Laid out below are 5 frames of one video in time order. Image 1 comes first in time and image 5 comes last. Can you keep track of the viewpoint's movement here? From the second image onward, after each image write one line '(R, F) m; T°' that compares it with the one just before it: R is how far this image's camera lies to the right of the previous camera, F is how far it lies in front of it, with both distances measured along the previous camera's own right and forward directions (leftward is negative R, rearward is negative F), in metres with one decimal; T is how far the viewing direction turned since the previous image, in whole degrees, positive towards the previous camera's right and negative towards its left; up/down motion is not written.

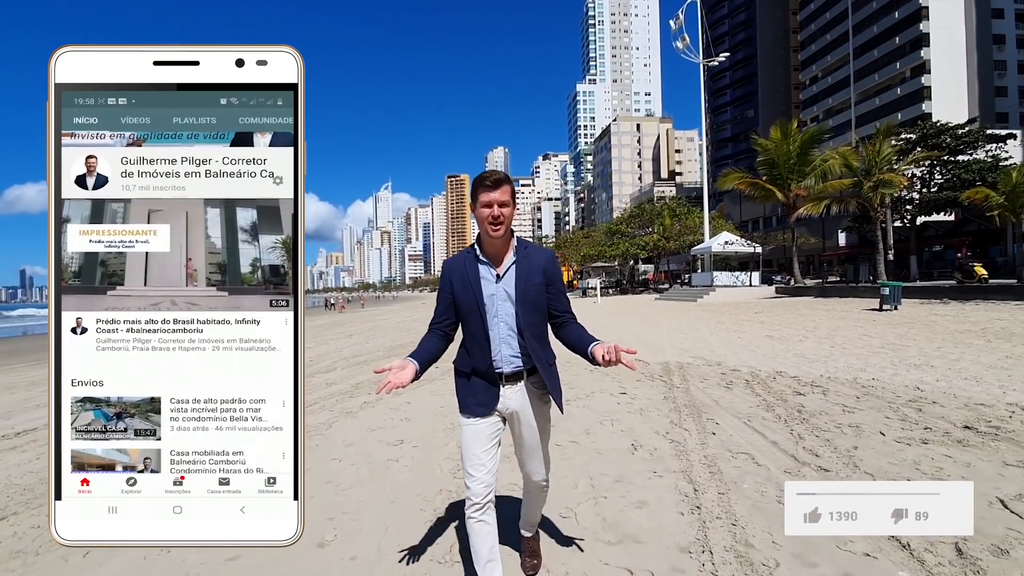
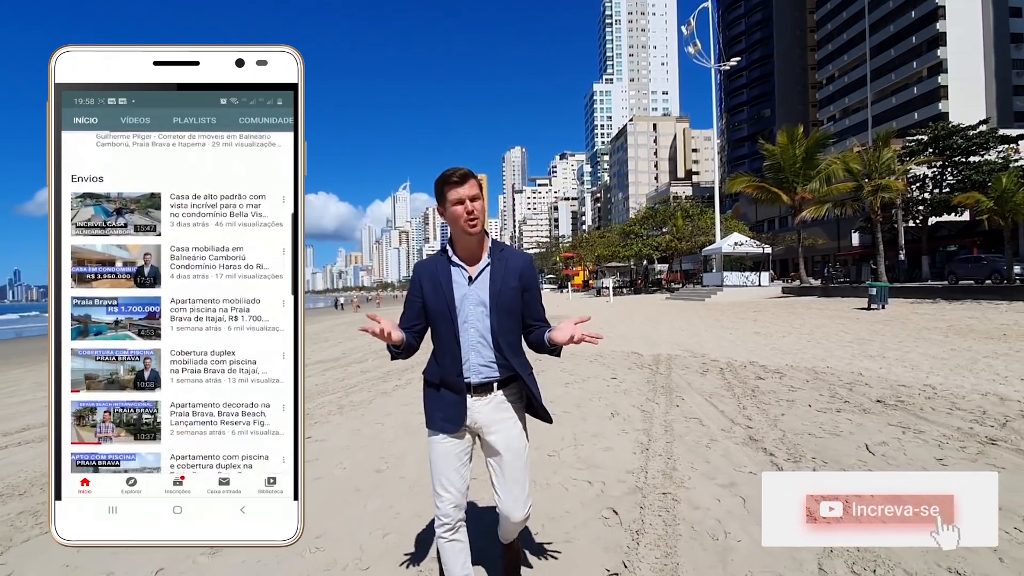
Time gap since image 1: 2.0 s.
(+0.1, -1.3) m; -2°
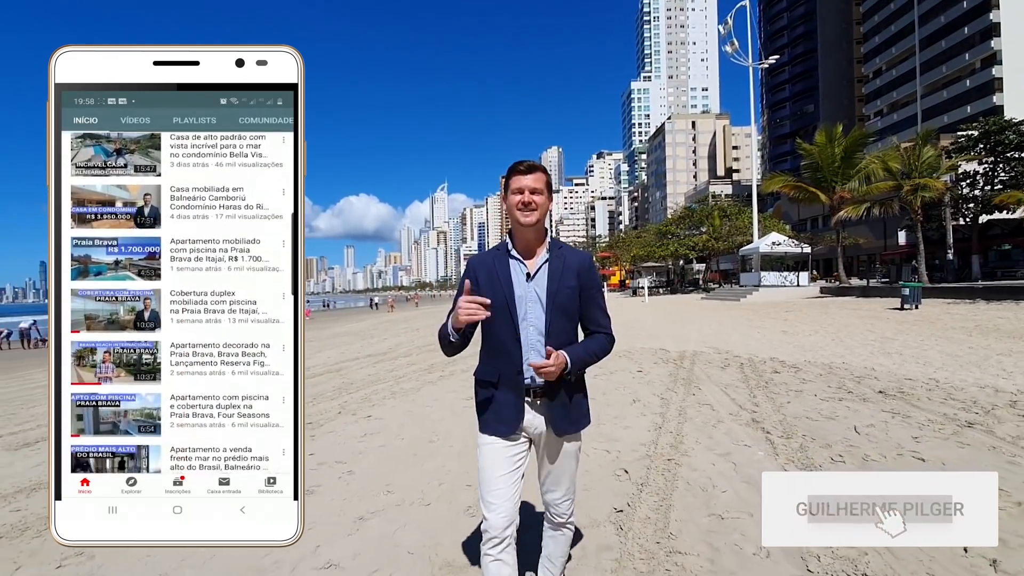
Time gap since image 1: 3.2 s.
(+0.1, -0.8) m; -4°
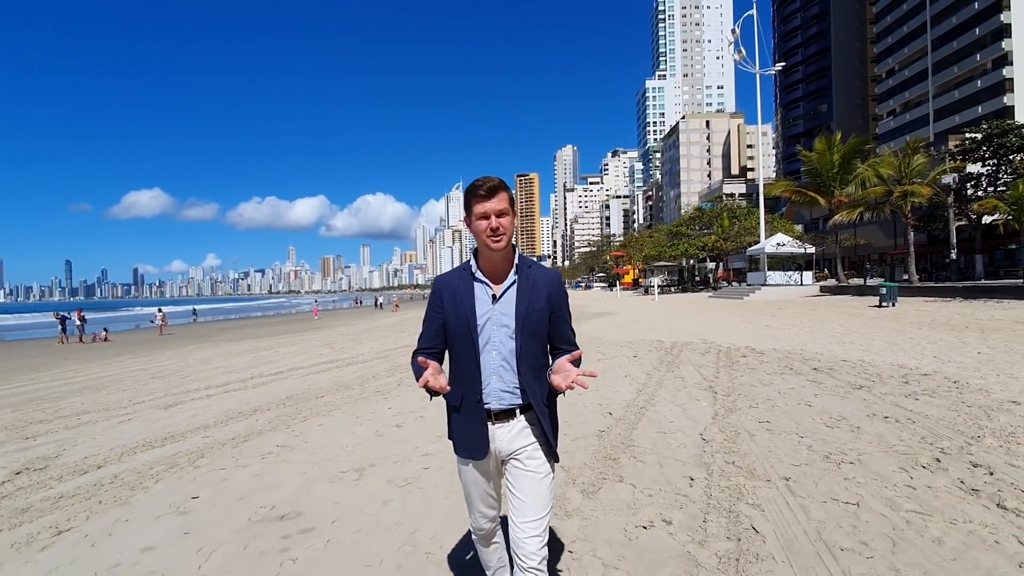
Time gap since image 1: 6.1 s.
(-0.1, -2.1) m; -2°
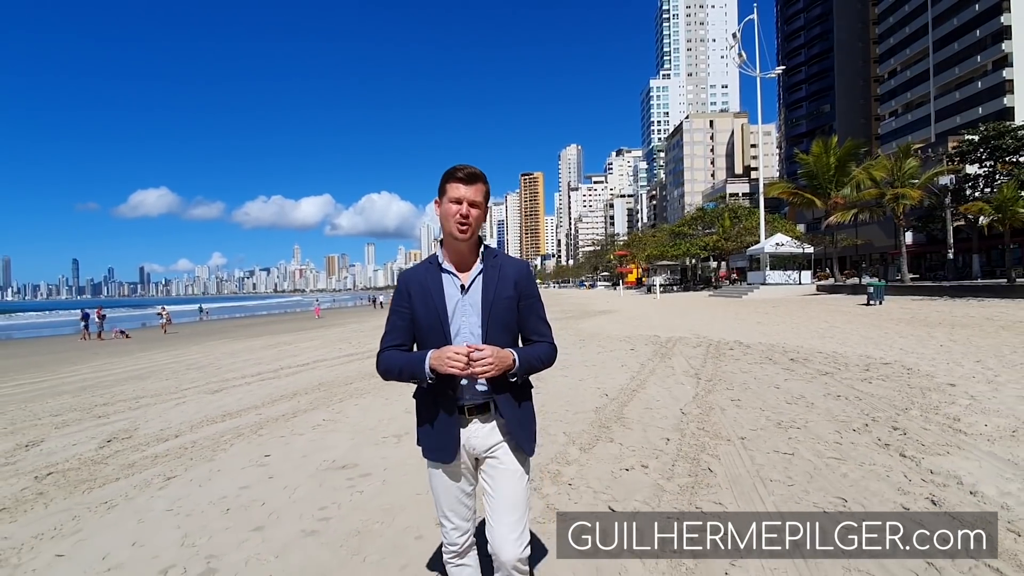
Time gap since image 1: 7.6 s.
(-0.1, -1.0) m; 0°
